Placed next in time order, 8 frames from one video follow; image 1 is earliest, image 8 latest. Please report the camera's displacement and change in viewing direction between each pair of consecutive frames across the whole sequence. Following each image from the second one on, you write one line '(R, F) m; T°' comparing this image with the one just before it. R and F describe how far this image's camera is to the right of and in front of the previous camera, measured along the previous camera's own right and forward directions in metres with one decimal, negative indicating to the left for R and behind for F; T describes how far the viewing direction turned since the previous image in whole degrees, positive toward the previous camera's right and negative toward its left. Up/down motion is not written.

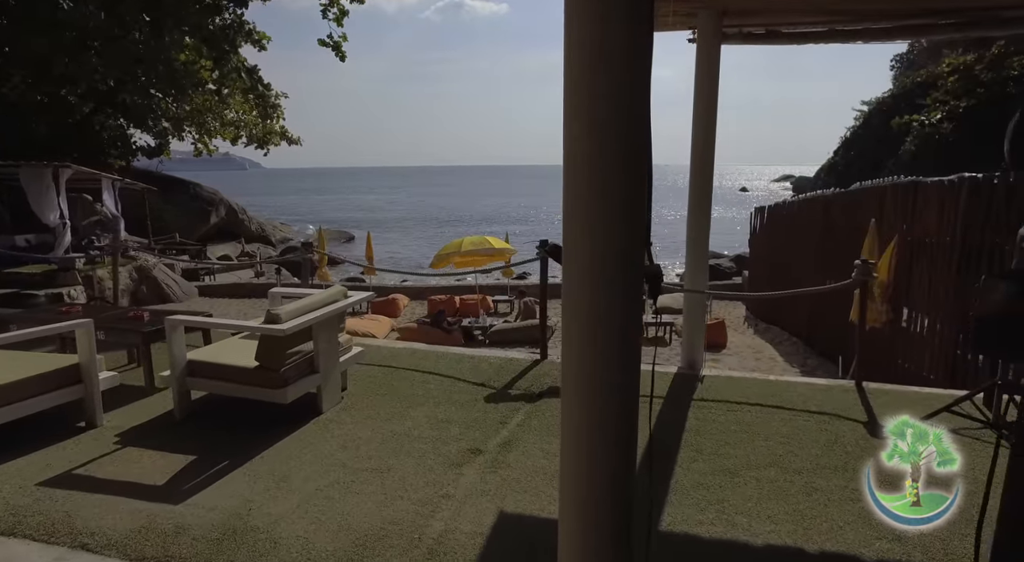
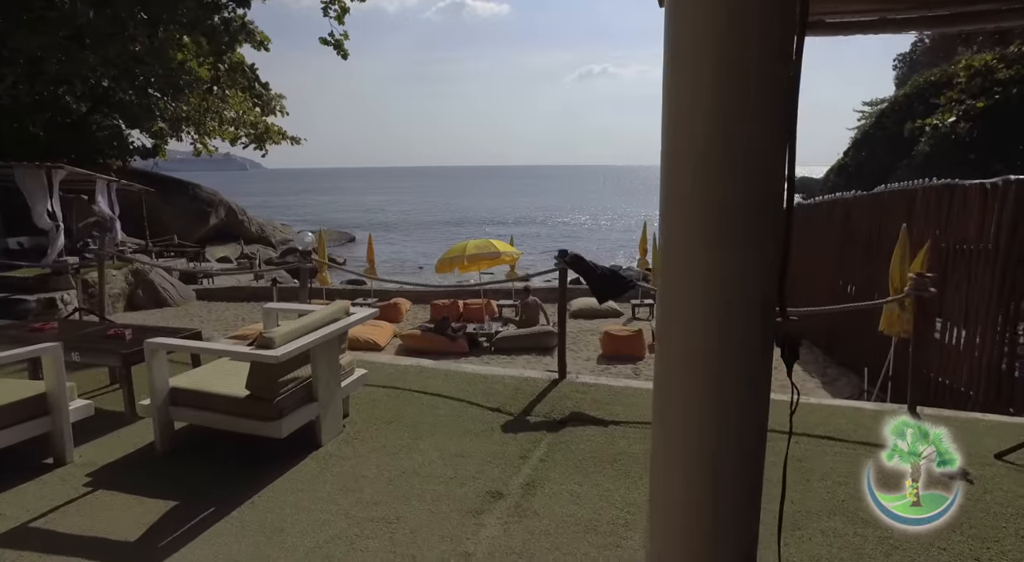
(-0.1, +0.3) m; 0°
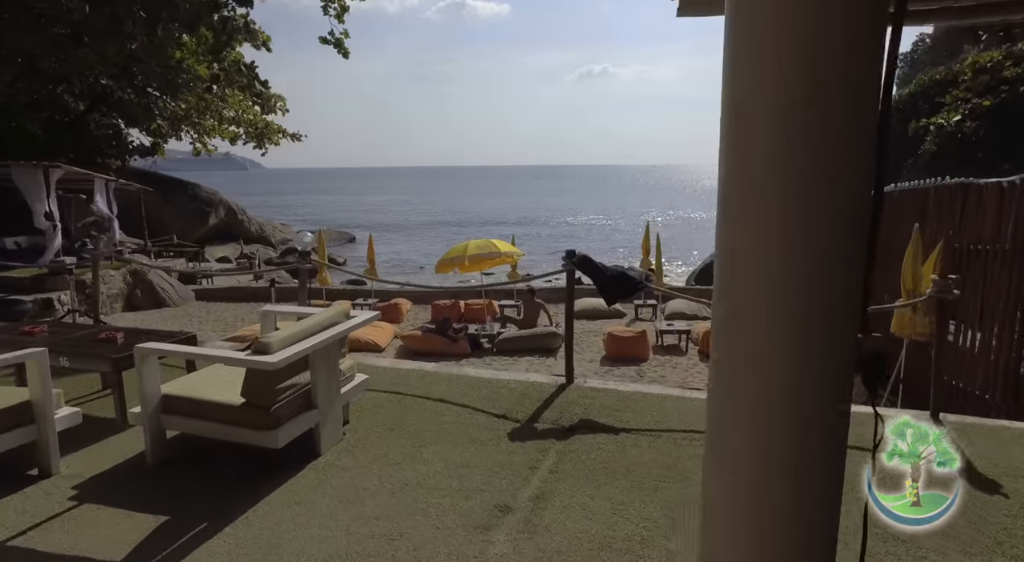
(0.0, +0.1) m; 0°
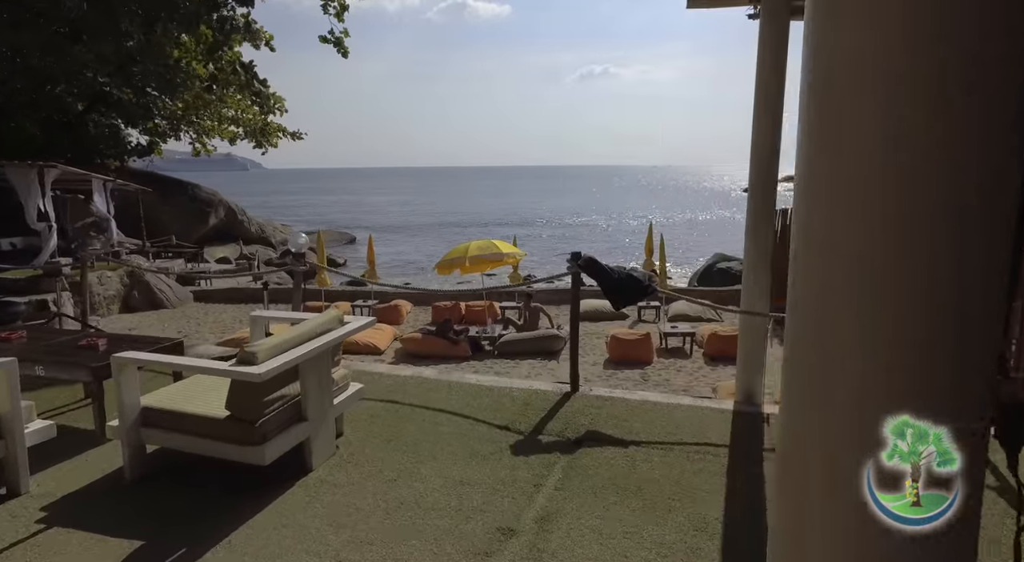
(0.0, +0.2) m; 0°
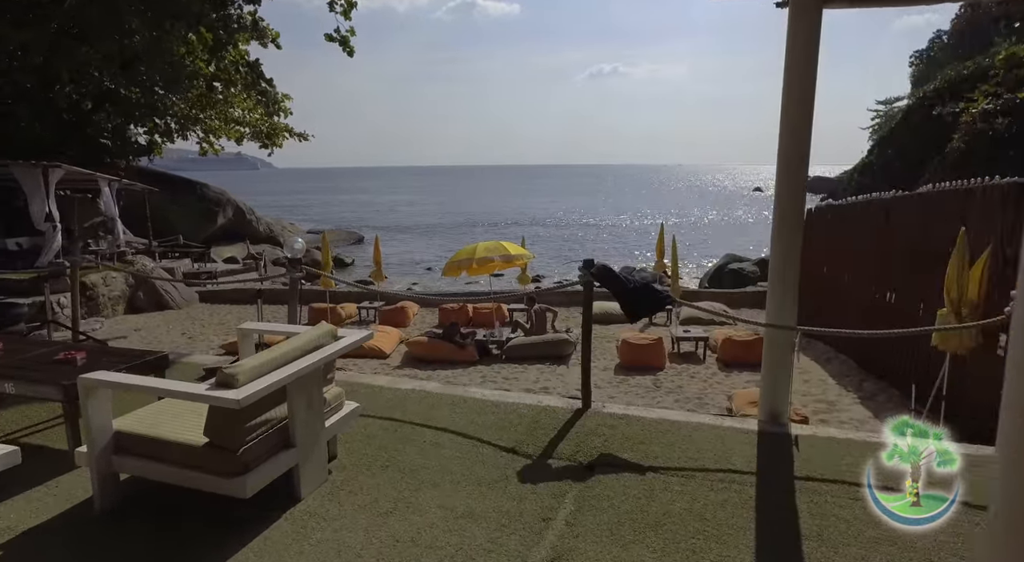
(0.0, +0.2) m; -1°
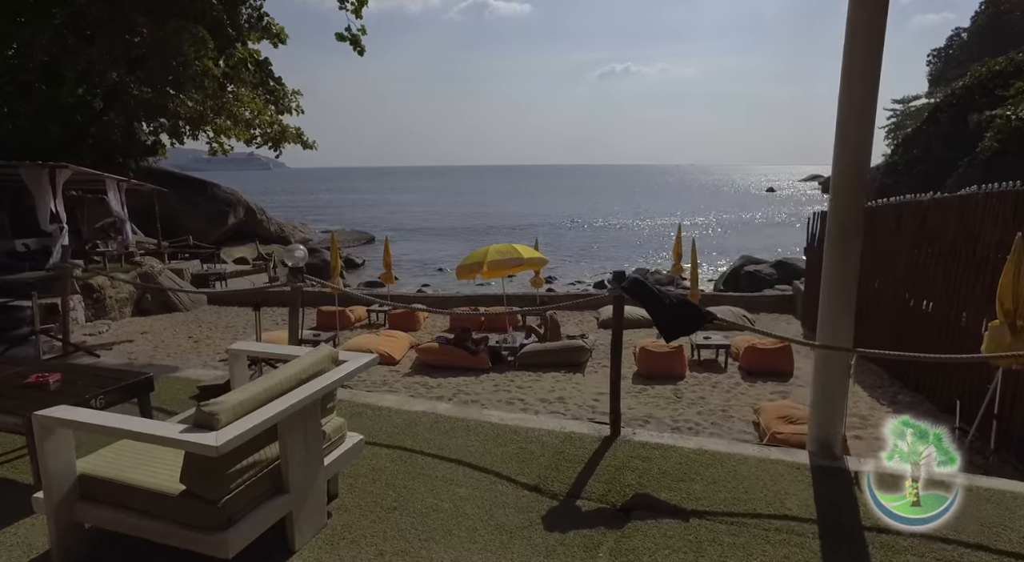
(-0.1, +0.3) m; -1°
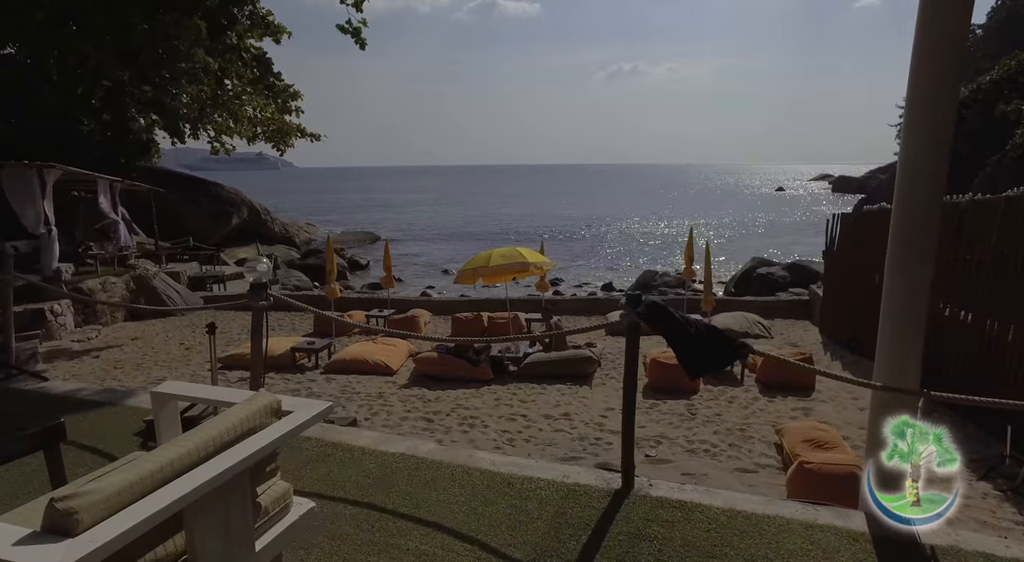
(+0.1, +0.5) m; -1°
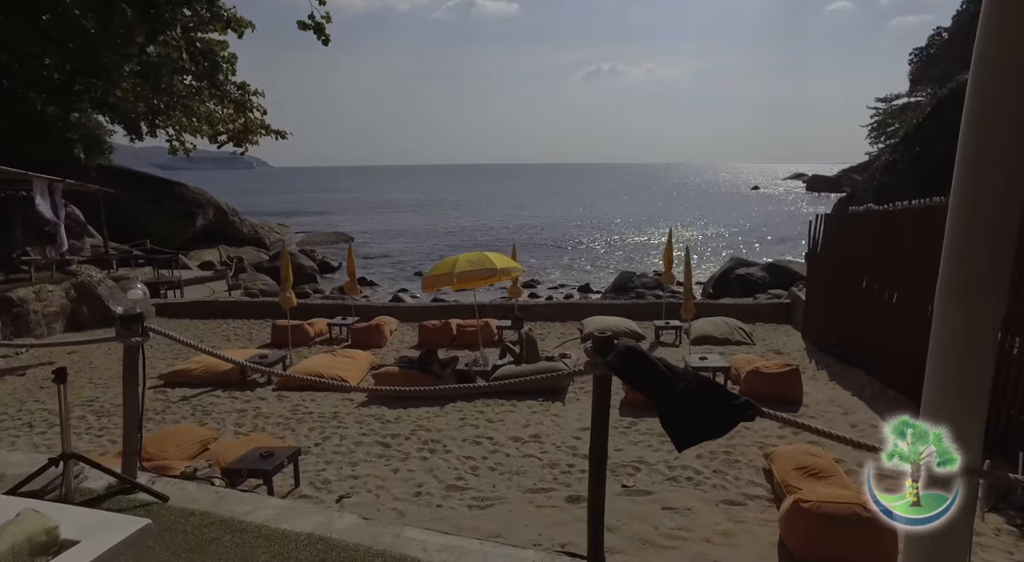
(+0.2, +0.6) m; +2°
